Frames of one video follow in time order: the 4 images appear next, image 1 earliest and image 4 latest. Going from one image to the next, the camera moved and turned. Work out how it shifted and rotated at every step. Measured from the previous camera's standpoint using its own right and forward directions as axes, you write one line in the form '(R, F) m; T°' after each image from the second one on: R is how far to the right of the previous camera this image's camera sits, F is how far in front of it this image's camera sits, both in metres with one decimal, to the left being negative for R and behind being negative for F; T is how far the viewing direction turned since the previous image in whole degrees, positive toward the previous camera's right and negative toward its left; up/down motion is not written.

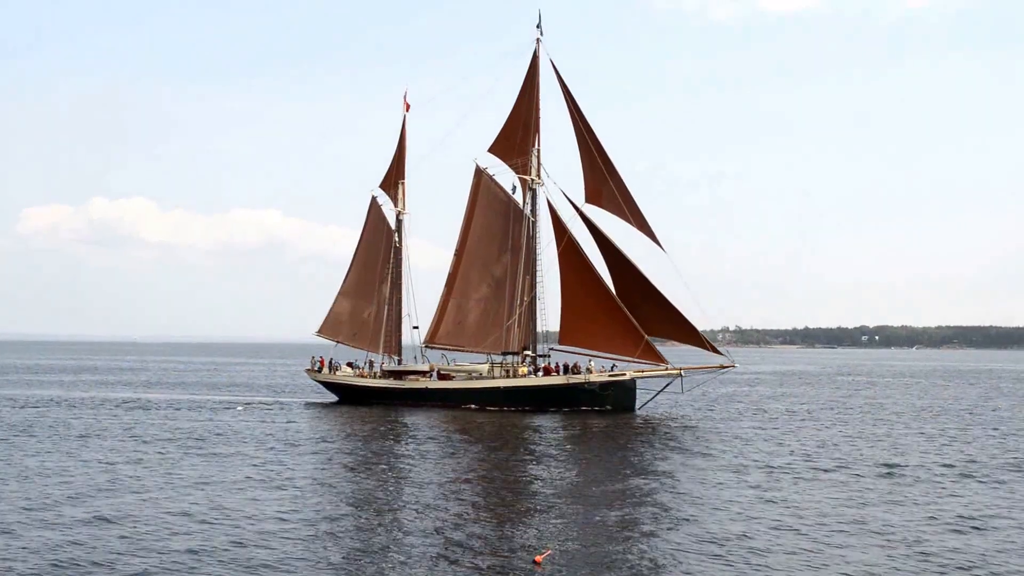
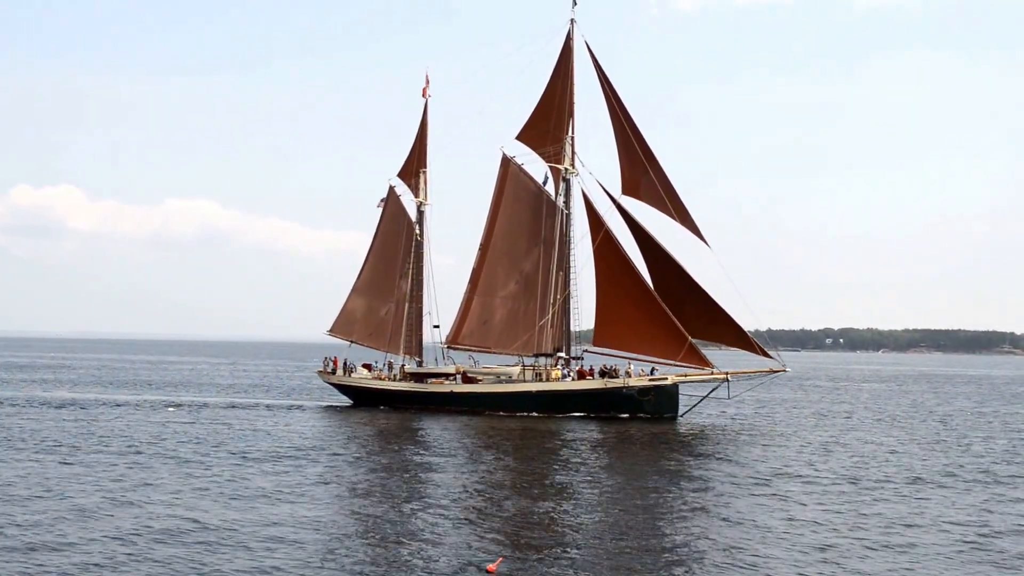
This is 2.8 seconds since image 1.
(-0.8, +1.5) m; 0°
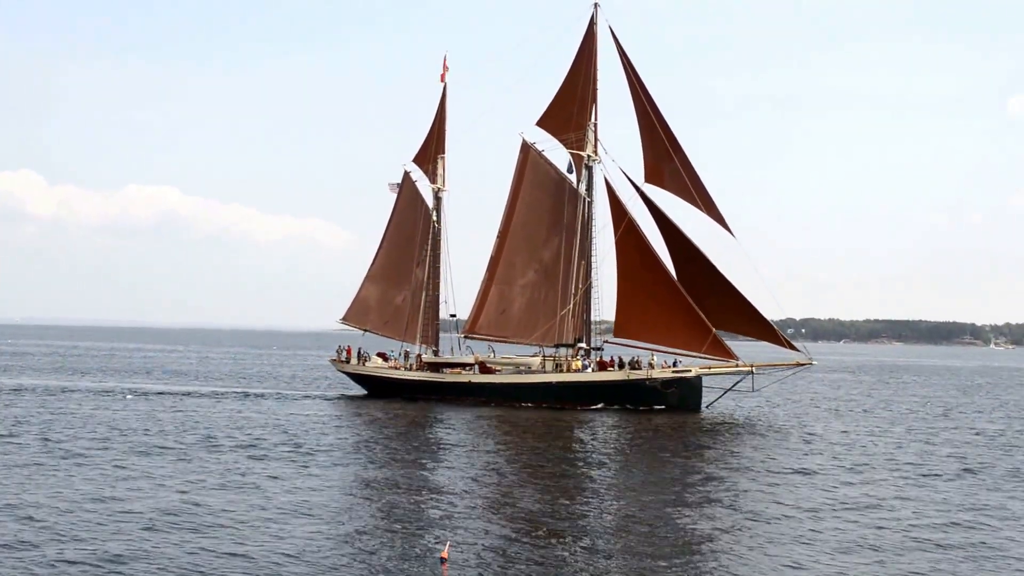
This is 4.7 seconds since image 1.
(-0.4, +0.4) m; 0°
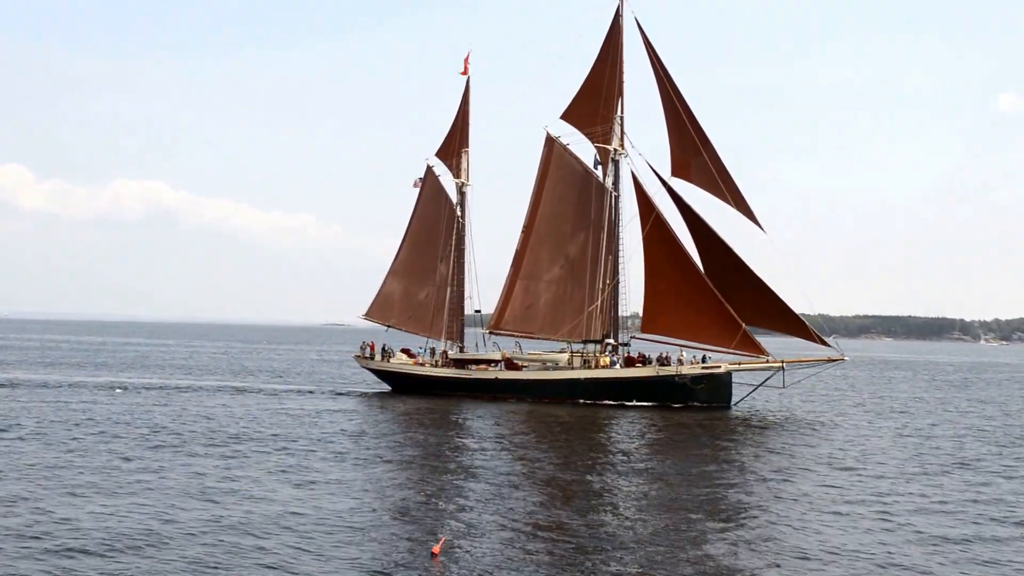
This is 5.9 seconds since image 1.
(-0.4, +0.1) m; 0°
